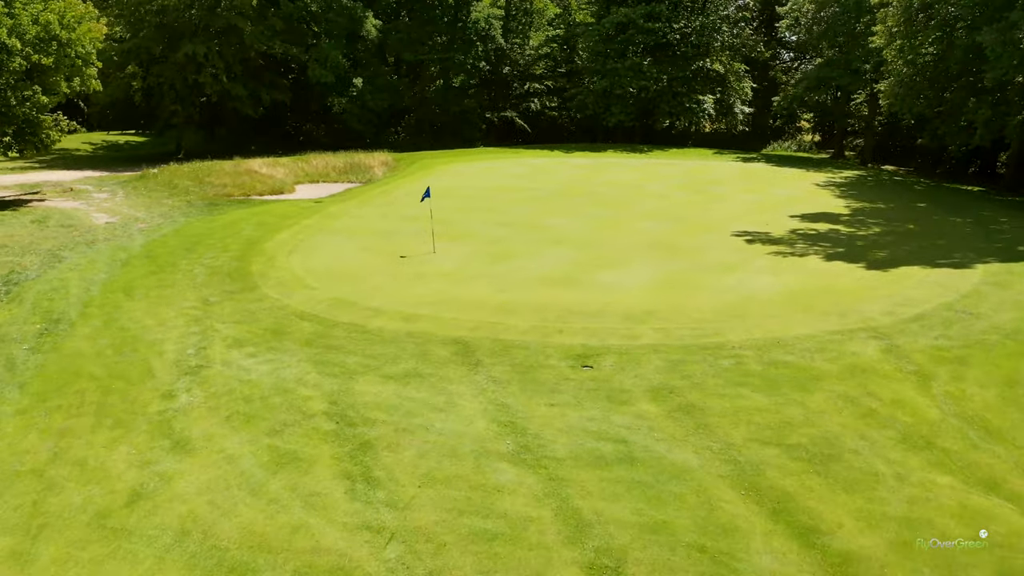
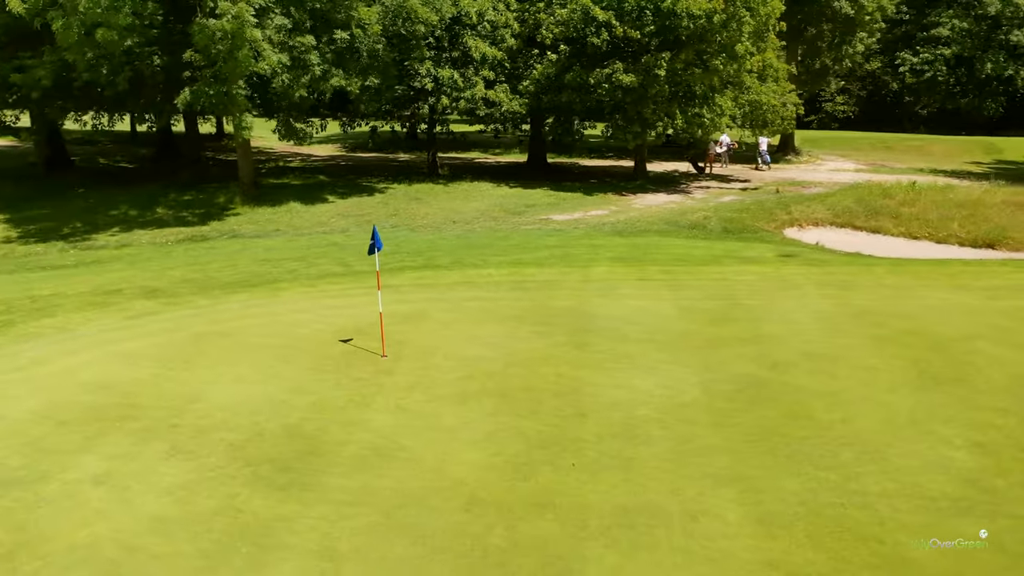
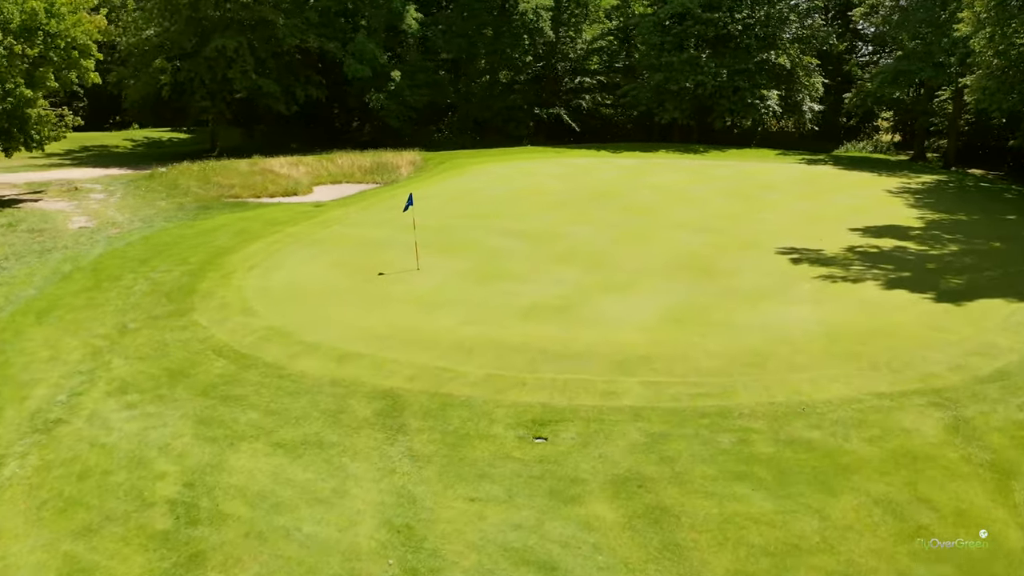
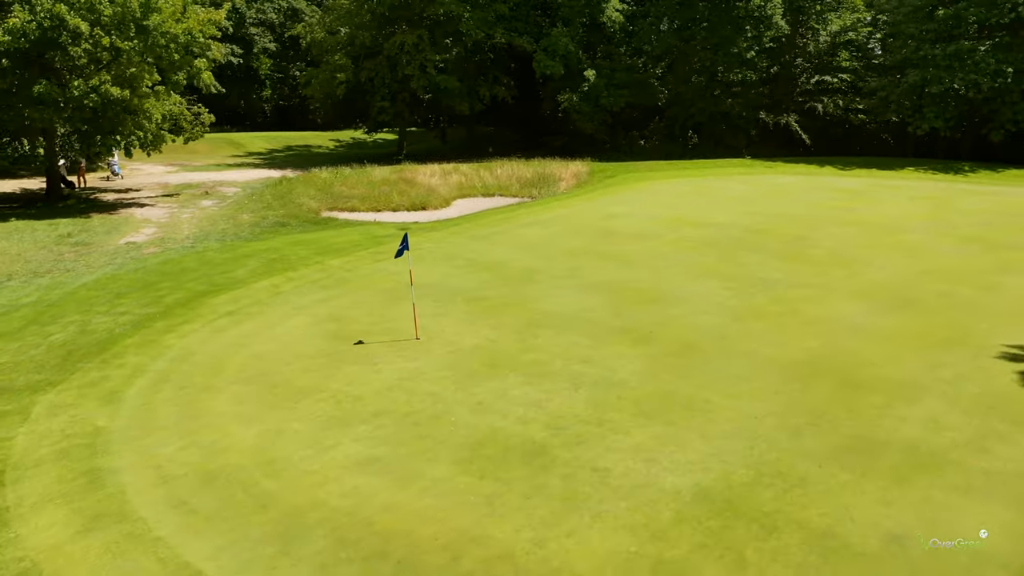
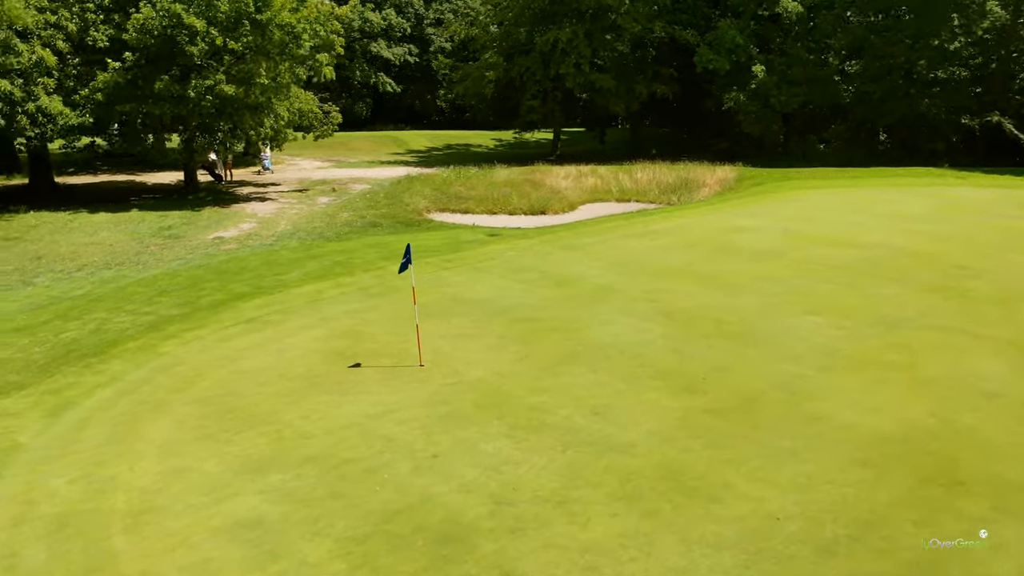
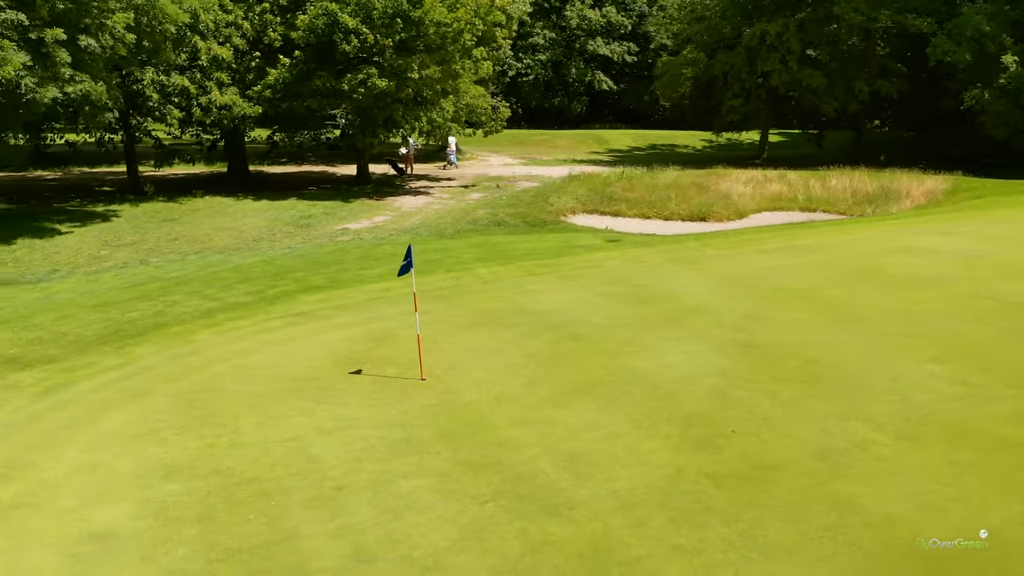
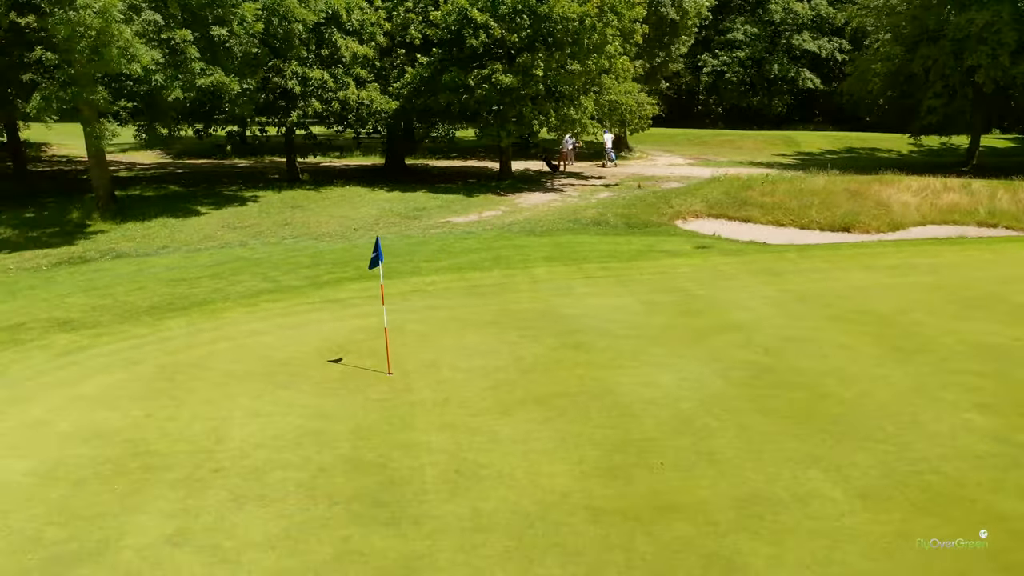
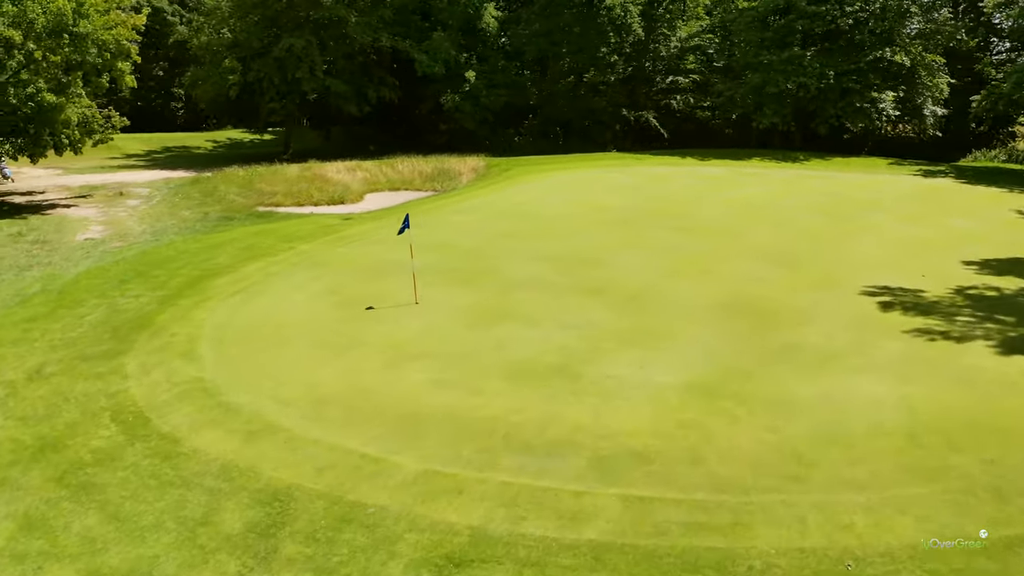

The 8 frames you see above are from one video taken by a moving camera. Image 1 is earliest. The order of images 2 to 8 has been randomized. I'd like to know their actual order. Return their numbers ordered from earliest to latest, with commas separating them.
3, 8, 4, 5, 6, 7, 2
